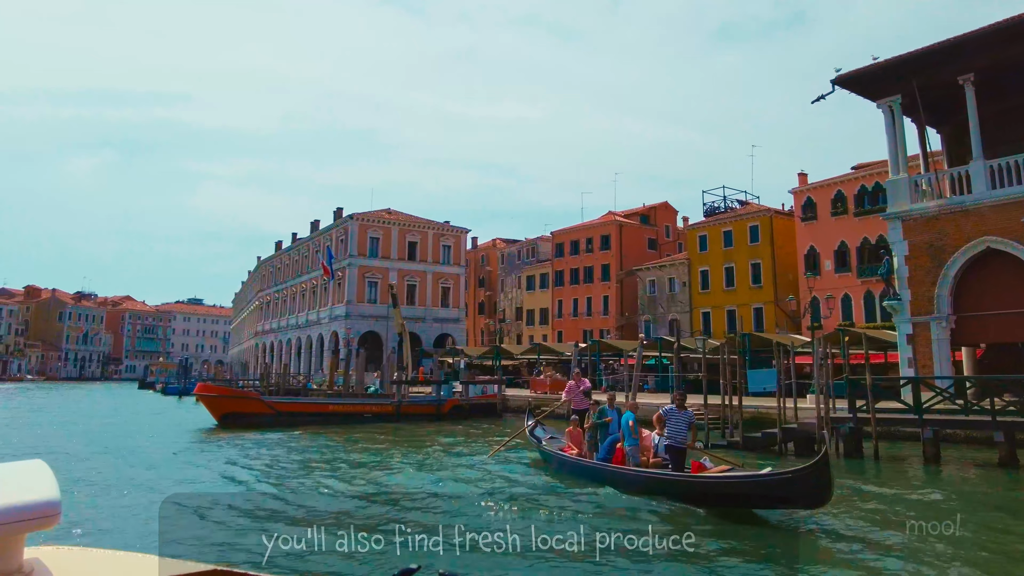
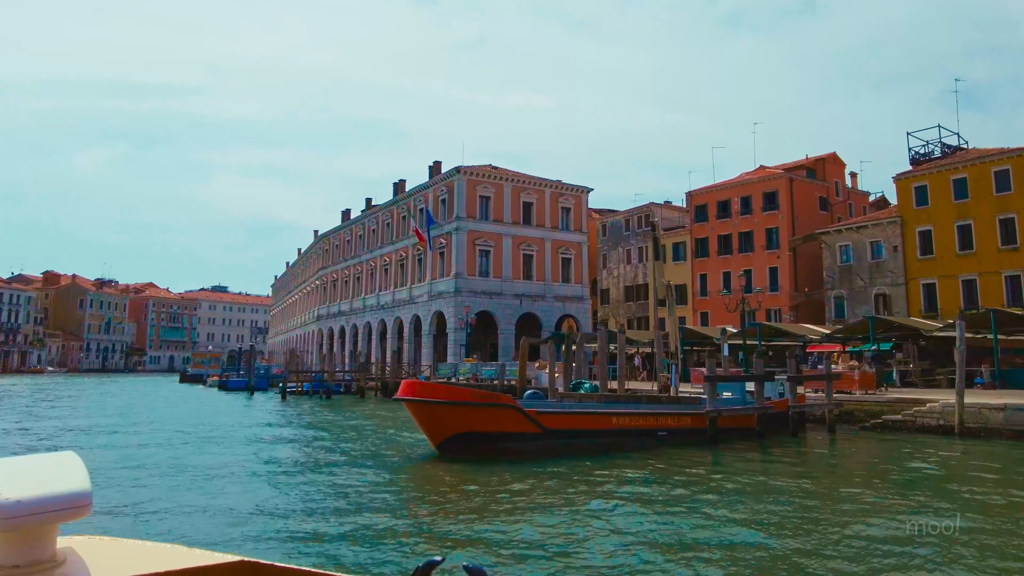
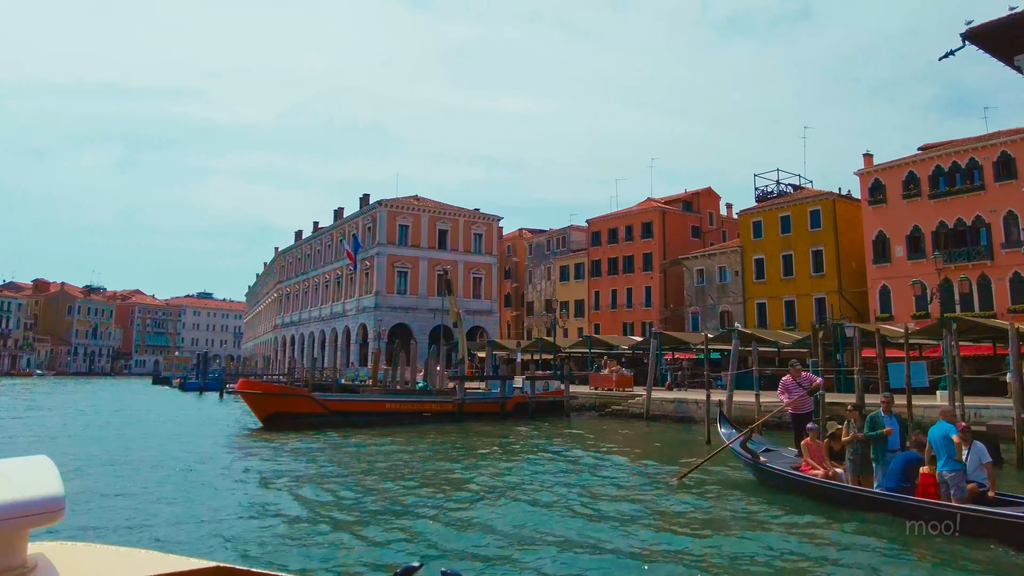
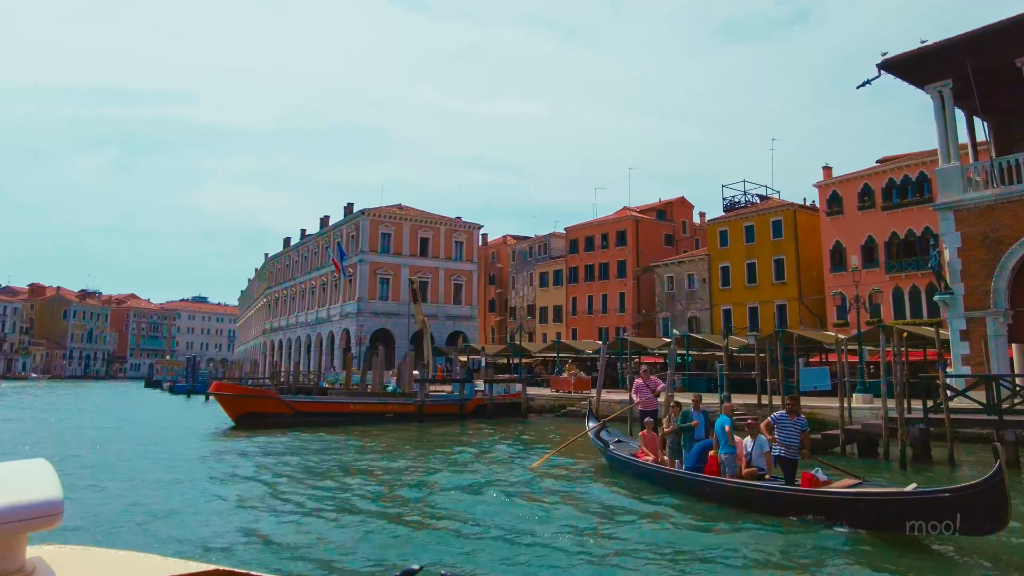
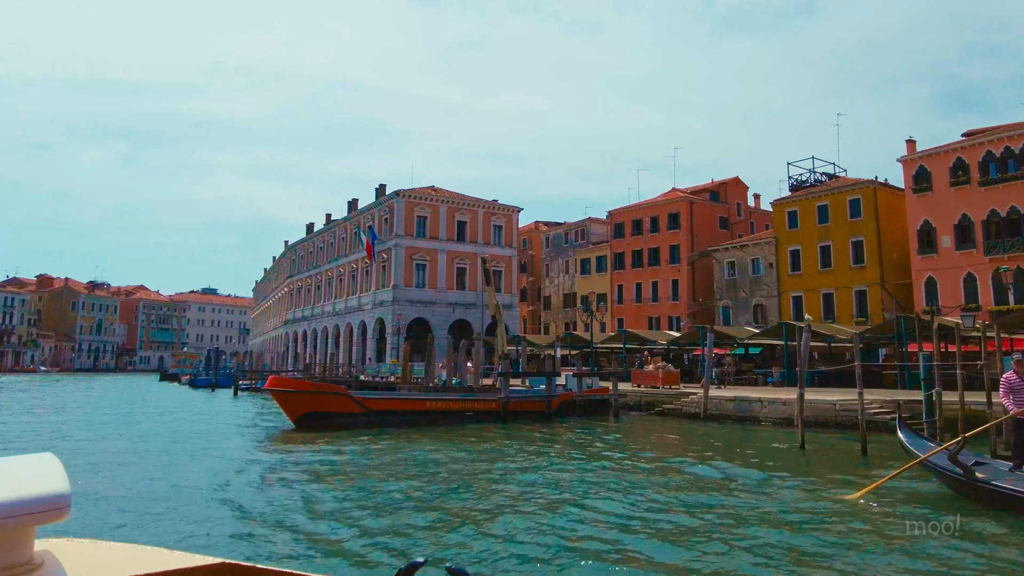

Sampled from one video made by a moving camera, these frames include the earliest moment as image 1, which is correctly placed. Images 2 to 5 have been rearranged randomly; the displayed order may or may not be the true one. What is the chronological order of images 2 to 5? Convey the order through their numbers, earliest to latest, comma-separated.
4, 3, 5, 2
